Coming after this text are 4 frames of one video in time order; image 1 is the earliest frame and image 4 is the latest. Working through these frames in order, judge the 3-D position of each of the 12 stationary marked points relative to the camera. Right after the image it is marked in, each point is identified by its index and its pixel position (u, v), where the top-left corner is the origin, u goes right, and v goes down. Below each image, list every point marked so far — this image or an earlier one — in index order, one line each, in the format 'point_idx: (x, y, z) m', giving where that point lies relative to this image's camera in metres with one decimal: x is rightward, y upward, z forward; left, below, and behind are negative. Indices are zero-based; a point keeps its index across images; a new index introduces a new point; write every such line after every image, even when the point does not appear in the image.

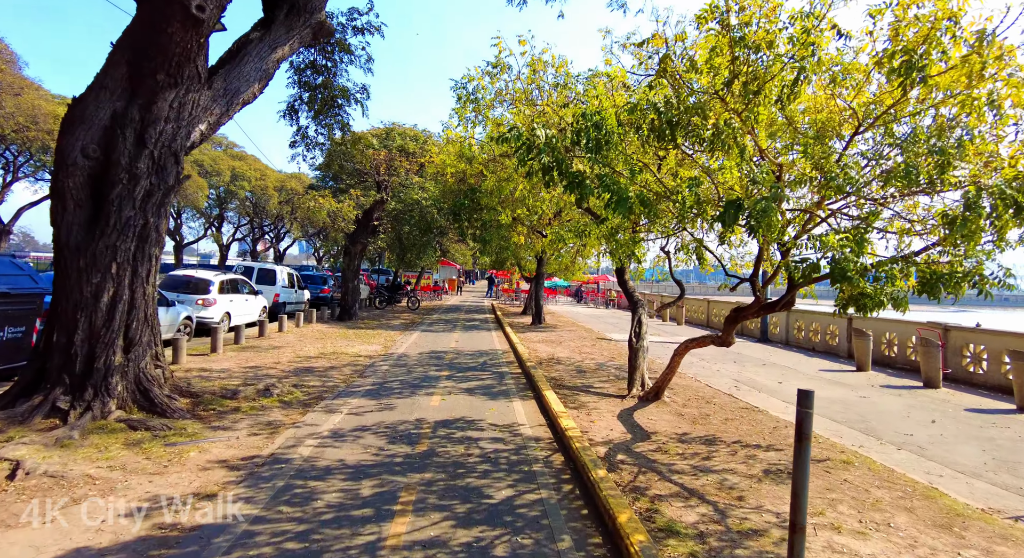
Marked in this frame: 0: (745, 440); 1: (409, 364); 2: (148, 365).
0: (+2.8, -1.9, +6.3) m
1: (-2.1, -1.7, +10.6) m
2: (-4.5, -1.1, +6.4) m
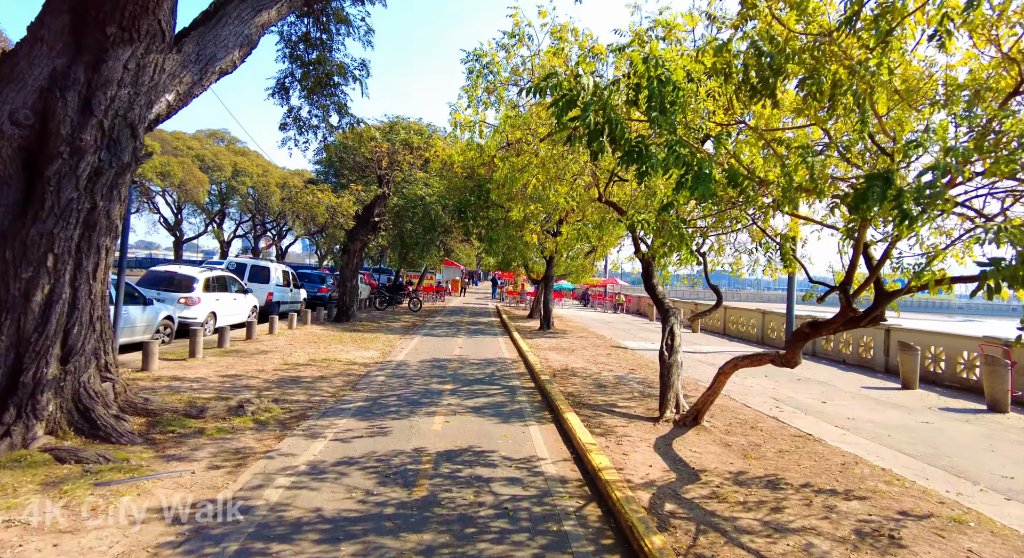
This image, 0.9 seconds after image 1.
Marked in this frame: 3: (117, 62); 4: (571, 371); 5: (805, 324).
0: (+3.0, -2.0, +5.2) m
1: (-1.9, -1.7, +9.5) m
2: (-4.3, -1.0, +5.3) m
3: (-4.0, +2.2, +5.2) m
4: (+1.2, -1.9, +10.8) m
5: (+2.9, -0.4, +5.2) m
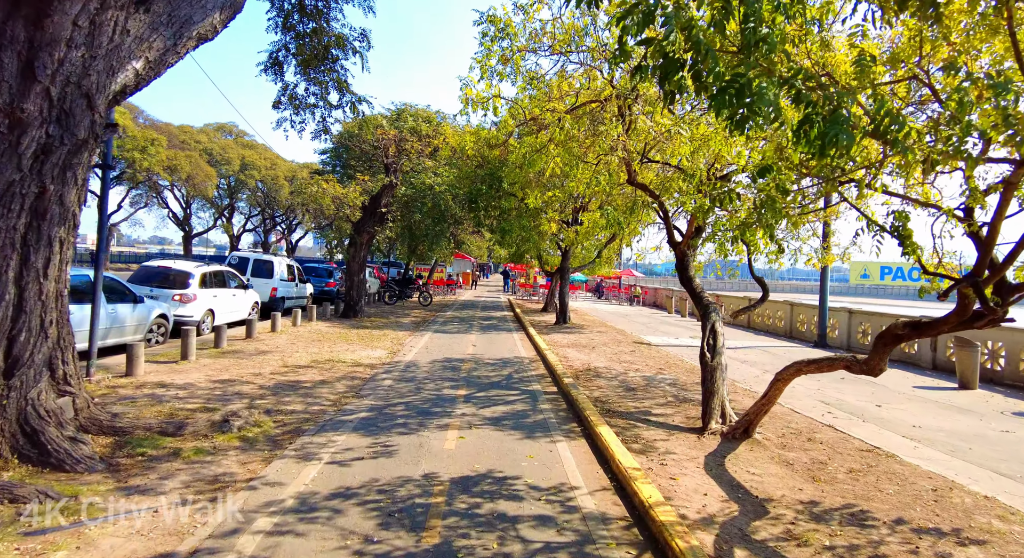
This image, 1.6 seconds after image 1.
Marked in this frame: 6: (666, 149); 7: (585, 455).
0: (+3.2, -1.9, +4.2) m
1: (-1.6, -1.6, +8.6) m
2: (-4.1, -1.0, +4.5) m
3: (-3.7, +2.2, +4.4) m
4: (+1.6, -1.8, +9.9) m
5: (+3.2, -0.4, +4.3) m
6: (+2.5, +2.1, +8.2) m
7: (+0.8, -1.8, +5.4) m
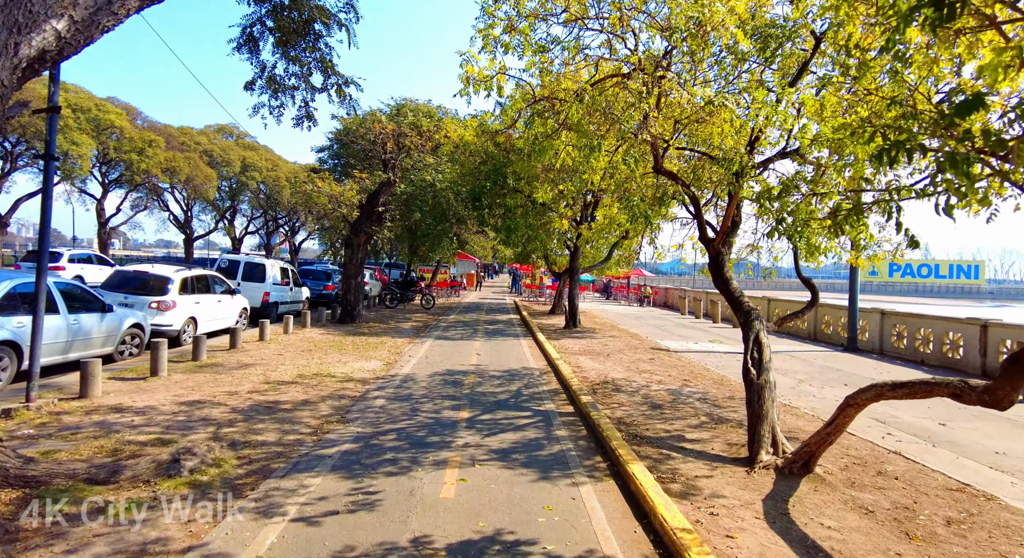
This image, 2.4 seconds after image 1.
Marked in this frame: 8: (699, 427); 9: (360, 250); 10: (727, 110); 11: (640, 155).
0: (+3.3, -2.0, +3.2) m
1: (-1.4, -1.7, +7.6) m
2: (-4.0, -1.1, +3.5) m
3: (-3.7, +2.1, +3.4) m
4: (+1.7, -1.8, +8.9) m
5: (+3.3, -0.4, +3.2) m
6: (+2.6, +2.0, +7.2) m
7: (+0.9, -1.9, +4.3) m
8: (+2.5, -1.9, +6.9) m
9: (-5.3, +1.0, +18.2) m
10: (+2.7, +2.2, +6.8) m
11: (+1.7, +1.7, +7.2) m
